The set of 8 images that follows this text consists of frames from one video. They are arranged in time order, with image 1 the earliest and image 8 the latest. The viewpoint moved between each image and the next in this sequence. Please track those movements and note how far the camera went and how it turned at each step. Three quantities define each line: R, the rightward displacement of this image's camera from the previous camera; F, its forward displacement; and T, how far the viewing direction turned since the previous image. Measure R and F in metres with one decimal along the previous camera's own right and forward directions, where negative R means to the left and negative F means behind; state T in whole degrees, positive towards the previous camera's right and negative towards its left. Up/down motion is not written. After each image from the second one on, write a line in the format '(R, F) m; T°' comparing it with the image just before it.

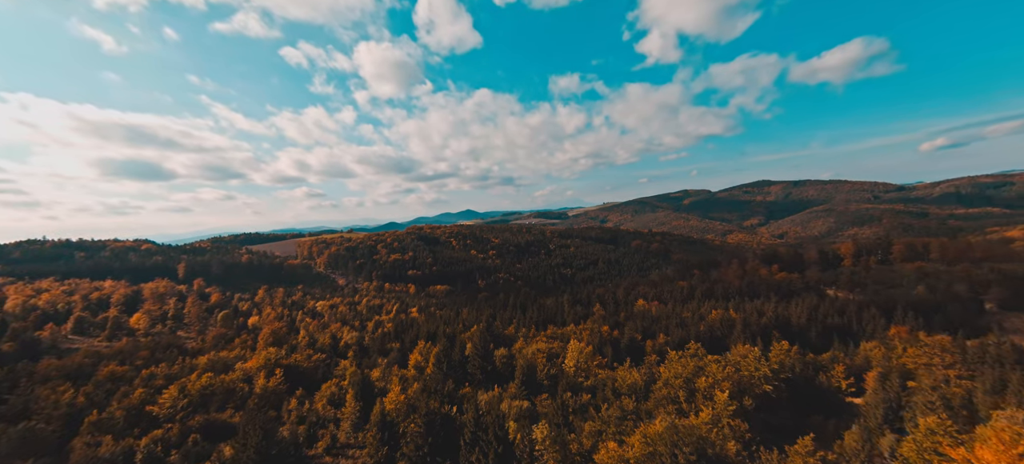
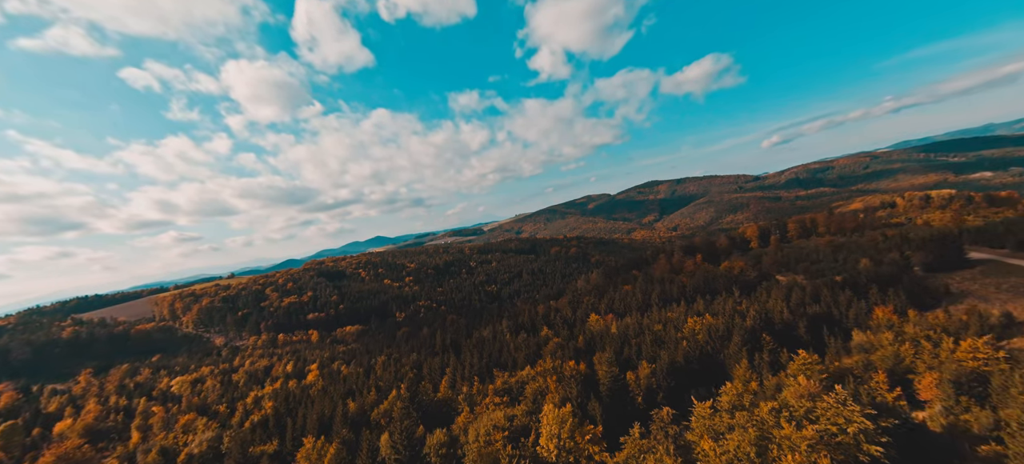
(-1.0, +29.5) m; +13°
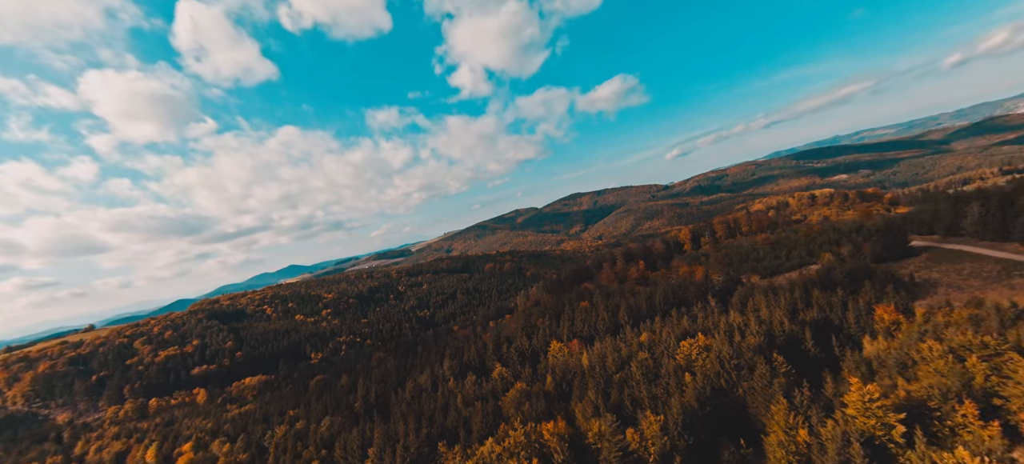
(-2.2, +24.7) m; +10°
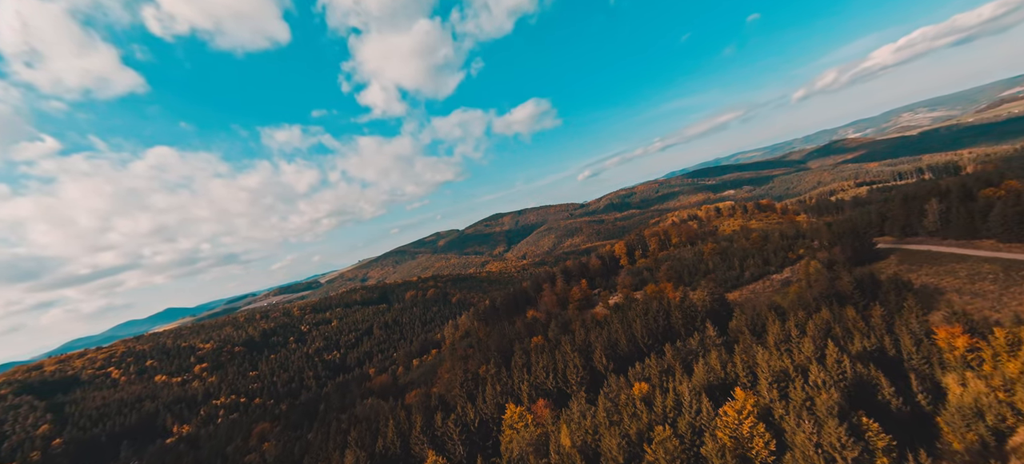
(-1.9, +31.9) m; +12°
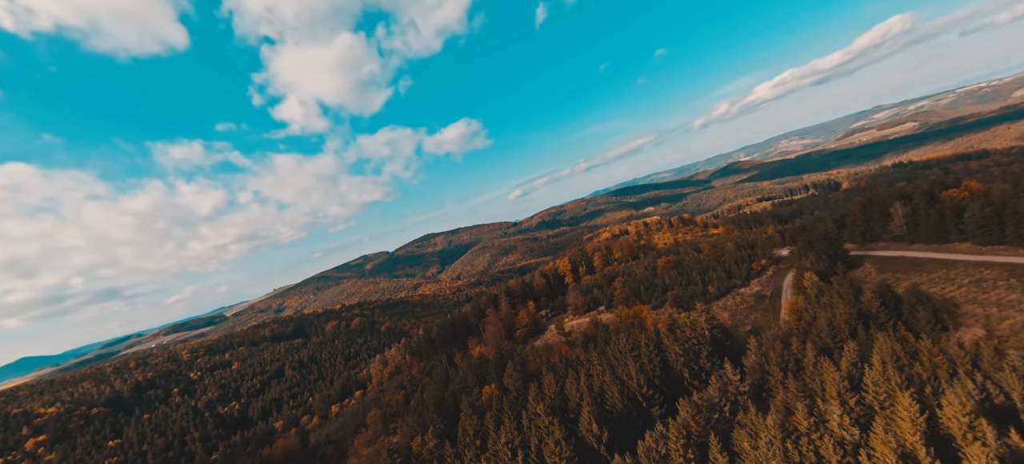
(-1.9, +25.3) m; +10°
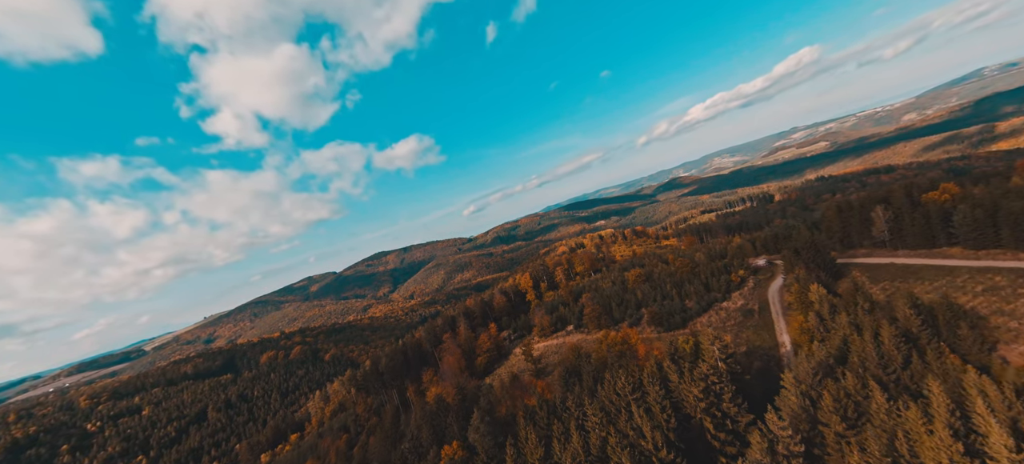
(-1.6, +17.1) m; +7°
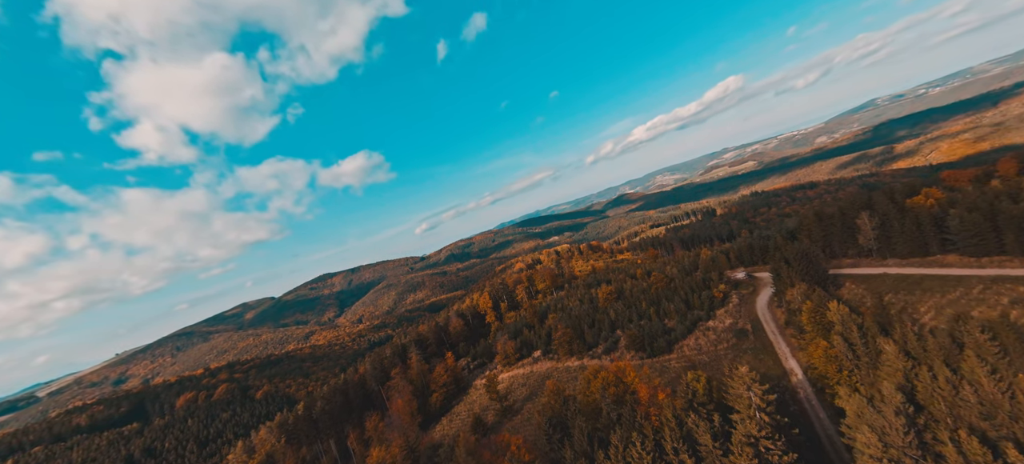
(-1.7, +17.2) m; +7°
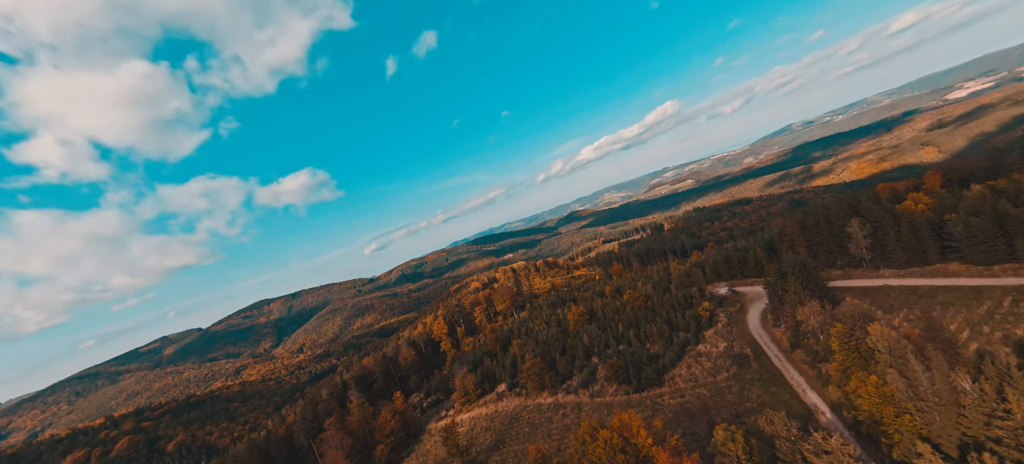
(-1.7, +17.2) m; +7°
